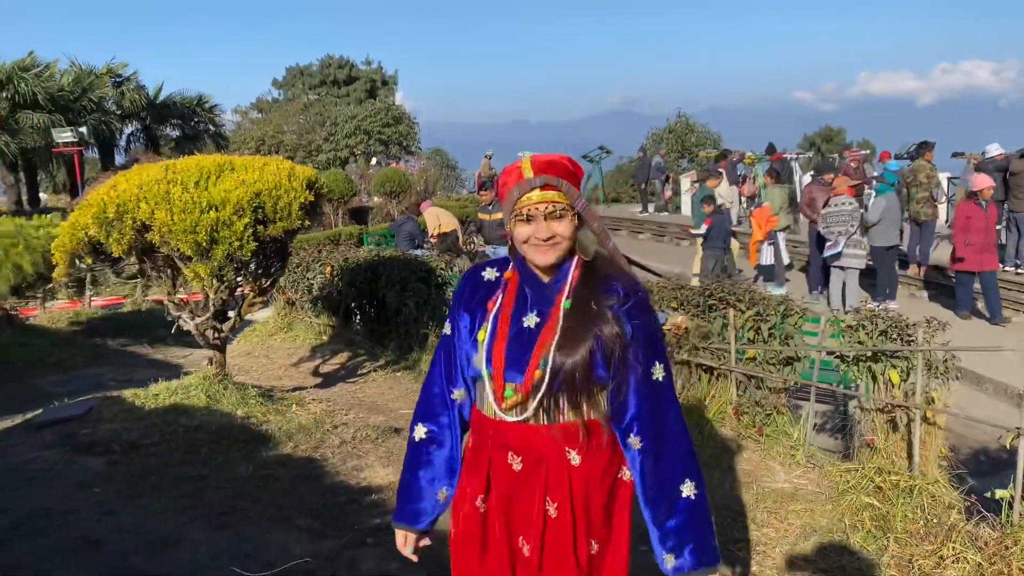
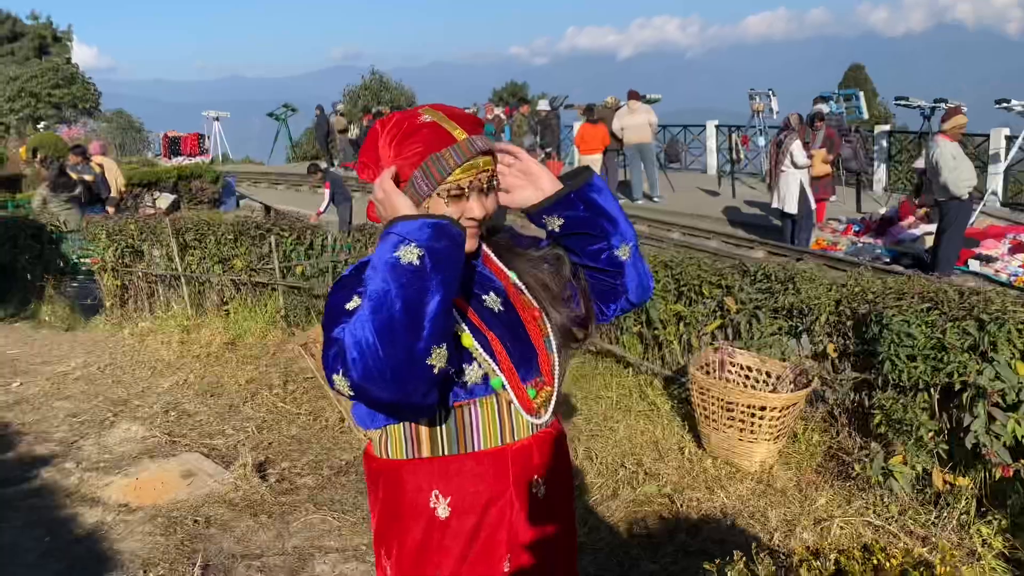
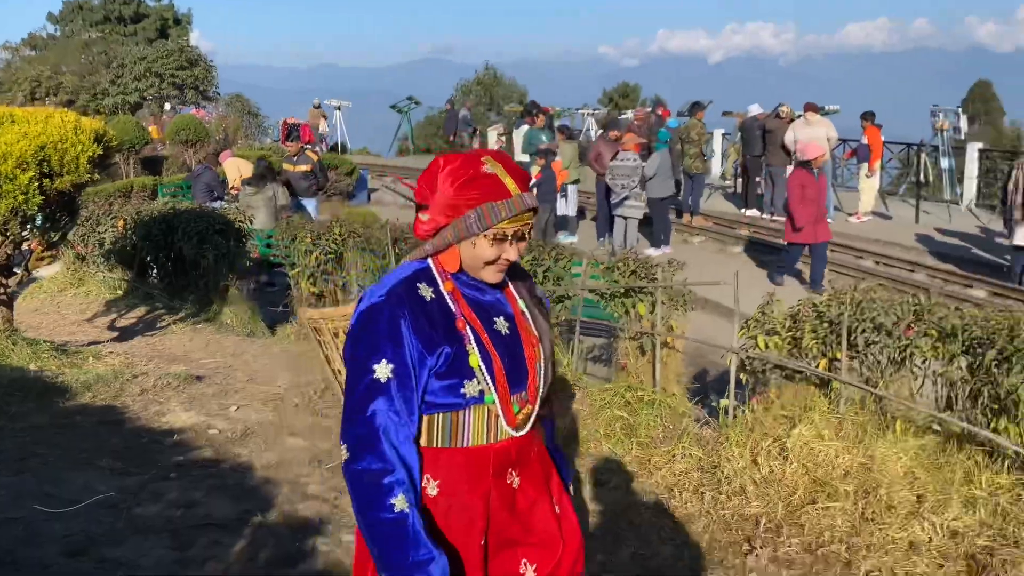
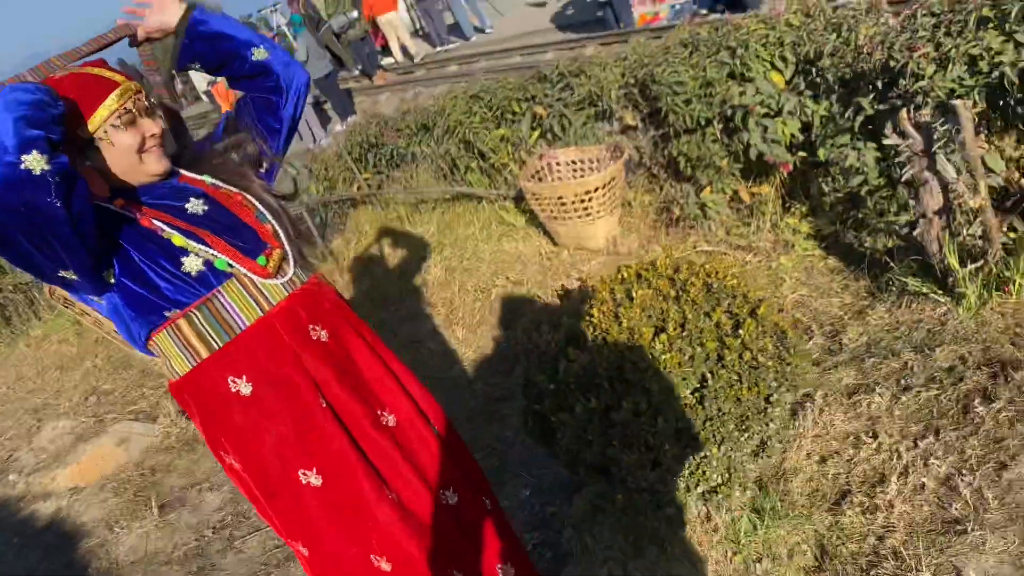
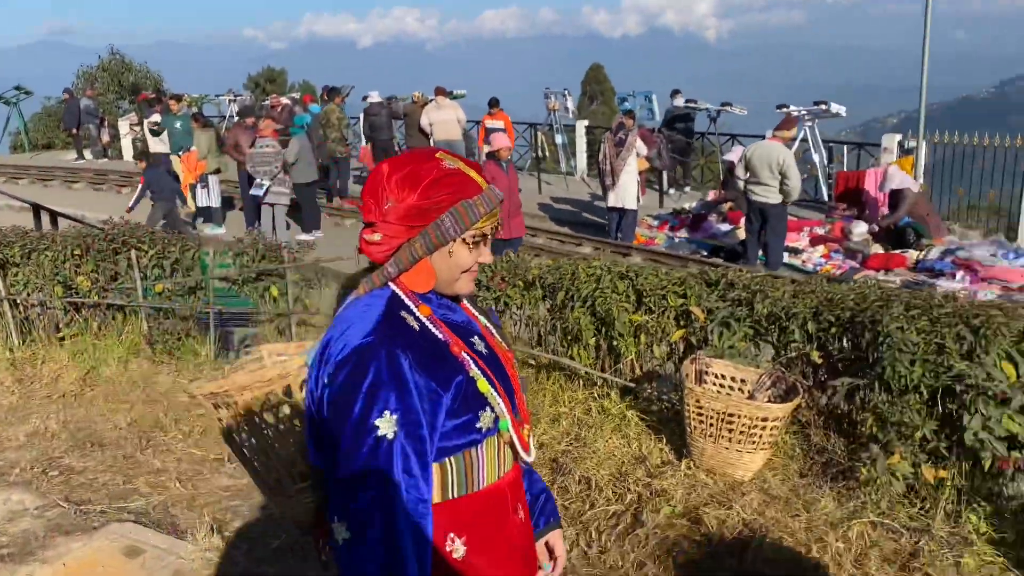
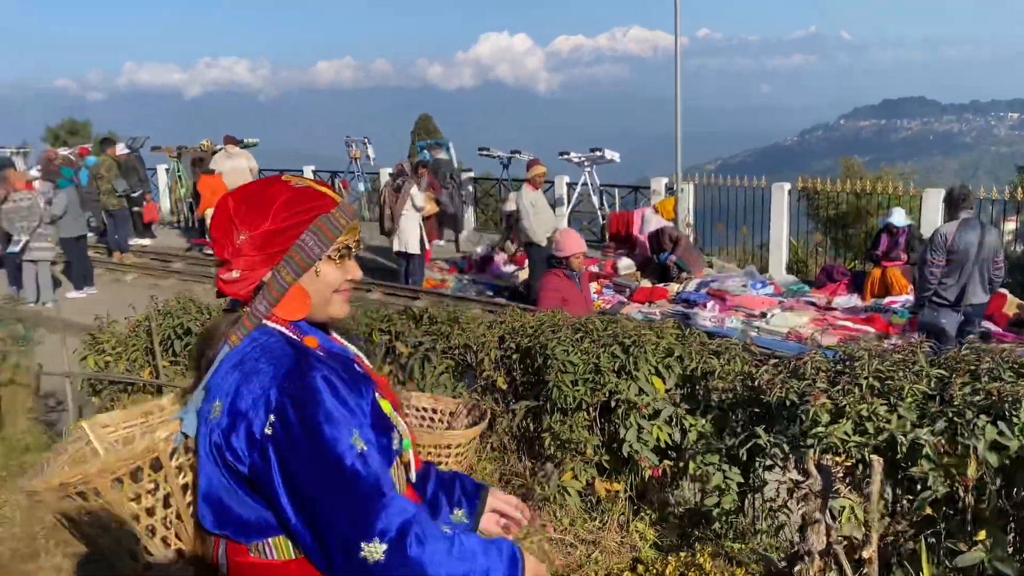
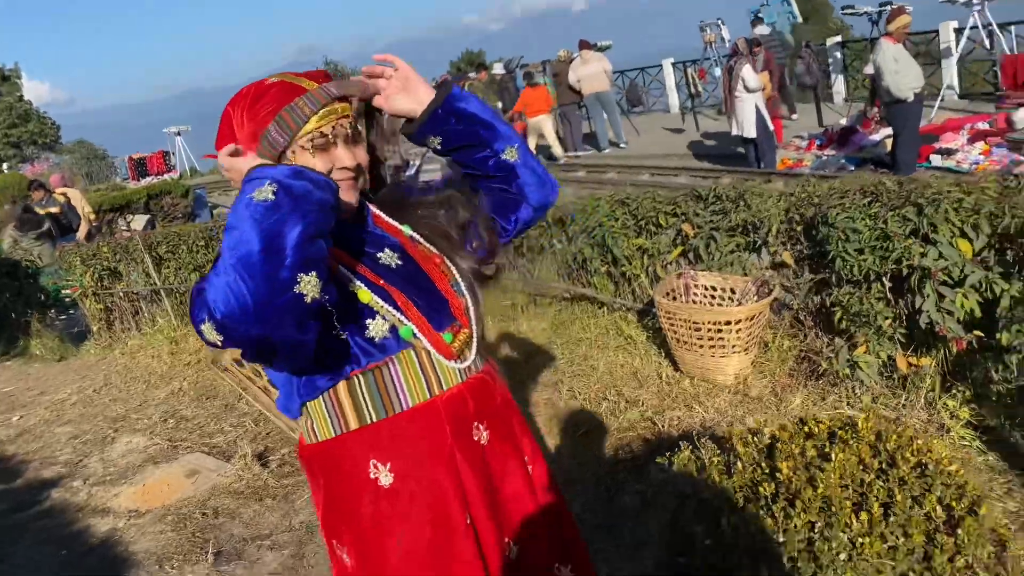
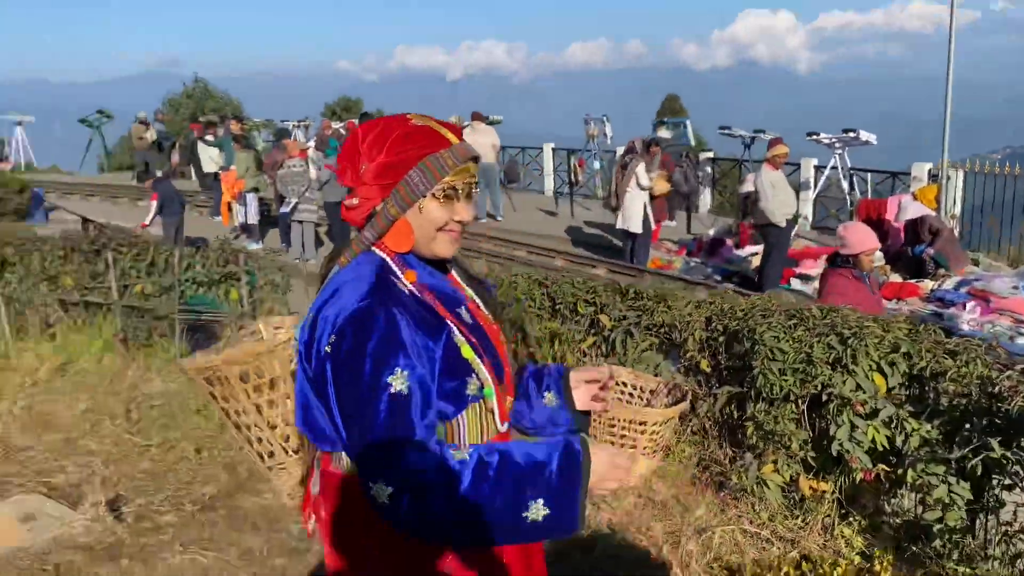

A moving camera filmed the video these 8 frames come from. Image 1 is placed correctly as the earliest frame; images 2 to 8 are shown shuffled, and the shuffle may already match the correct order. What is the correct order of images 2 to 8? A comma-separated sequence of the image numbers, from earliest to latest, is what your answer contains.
3, 5, 6, 8, 2, 7, 4
